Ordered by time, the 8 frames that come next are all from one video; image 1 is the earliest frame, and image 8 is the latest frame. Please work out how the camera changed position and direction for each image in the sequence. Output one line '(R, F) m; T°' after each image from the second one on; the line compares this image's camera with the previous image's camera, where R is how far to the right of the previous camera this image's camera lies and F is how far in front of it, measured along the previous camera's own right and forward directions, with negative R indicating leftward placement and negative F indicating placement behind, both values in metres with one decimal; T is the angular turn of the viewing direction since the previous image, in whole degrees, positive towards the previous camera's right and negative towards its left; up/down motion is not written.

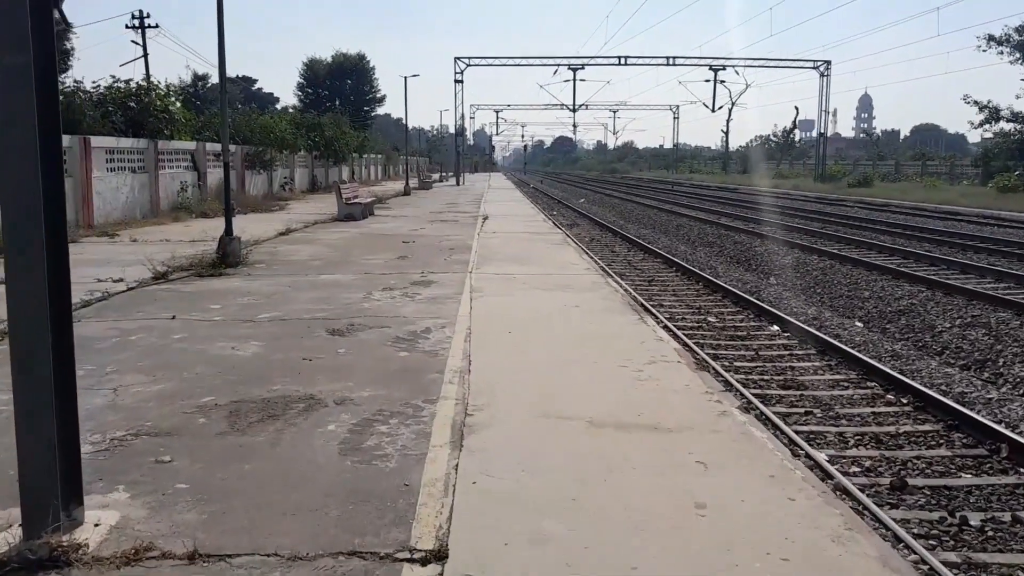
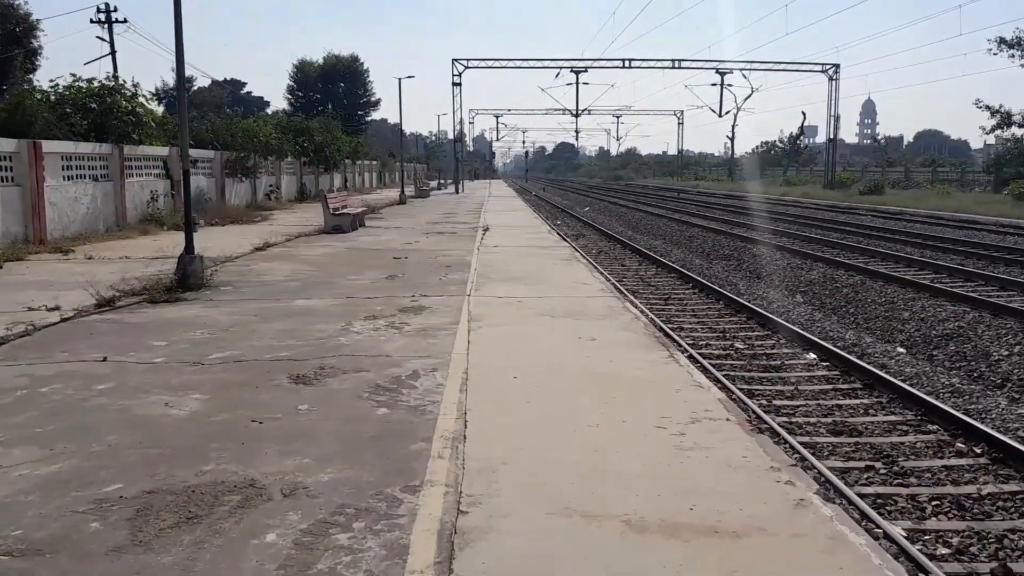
(0.0, +1.4) m; 0°
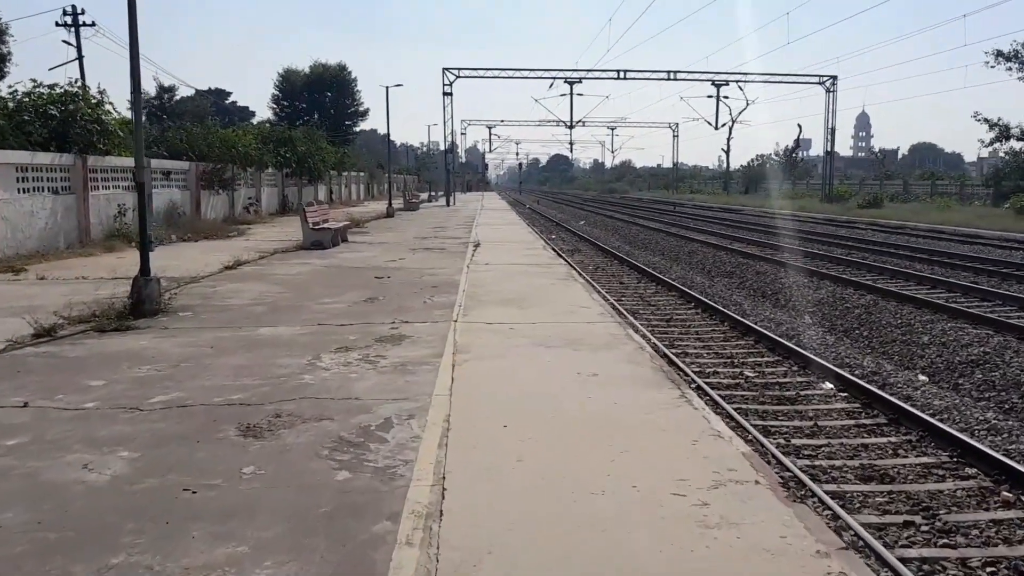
(0.0, +0.9) m; 0°
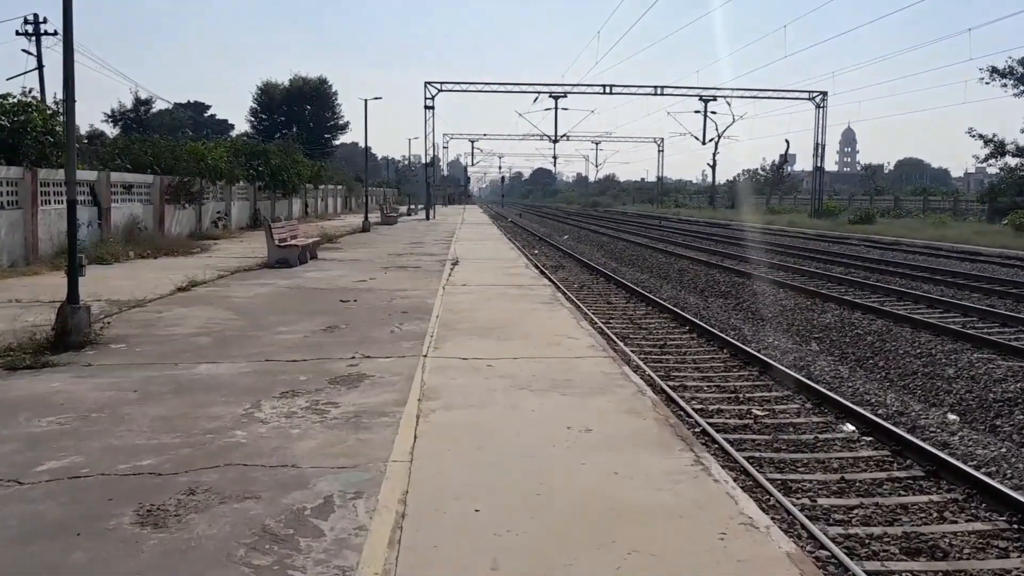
(0.0, +1.1) m; +1°
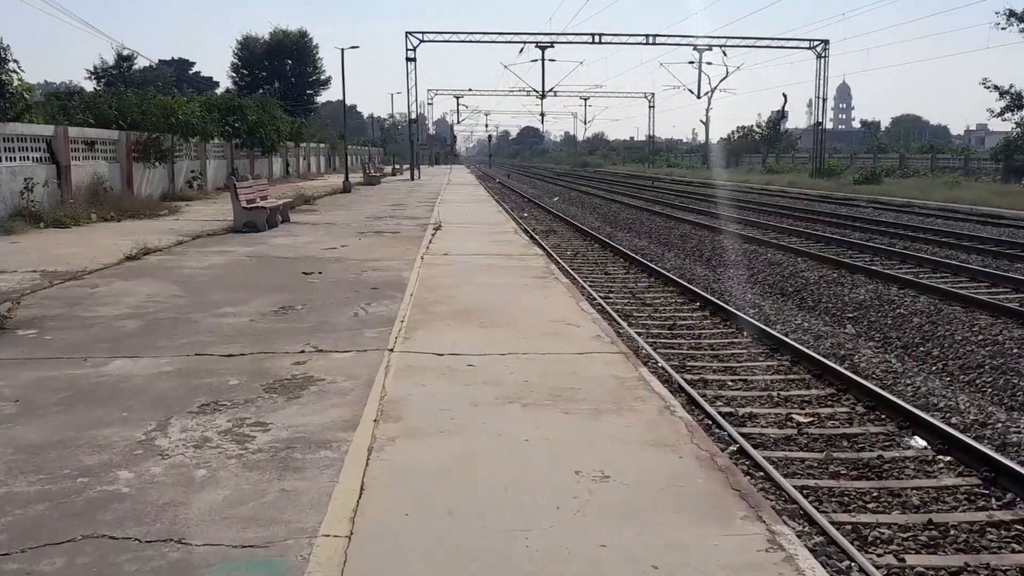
(0.0, +1.5) m; 0°
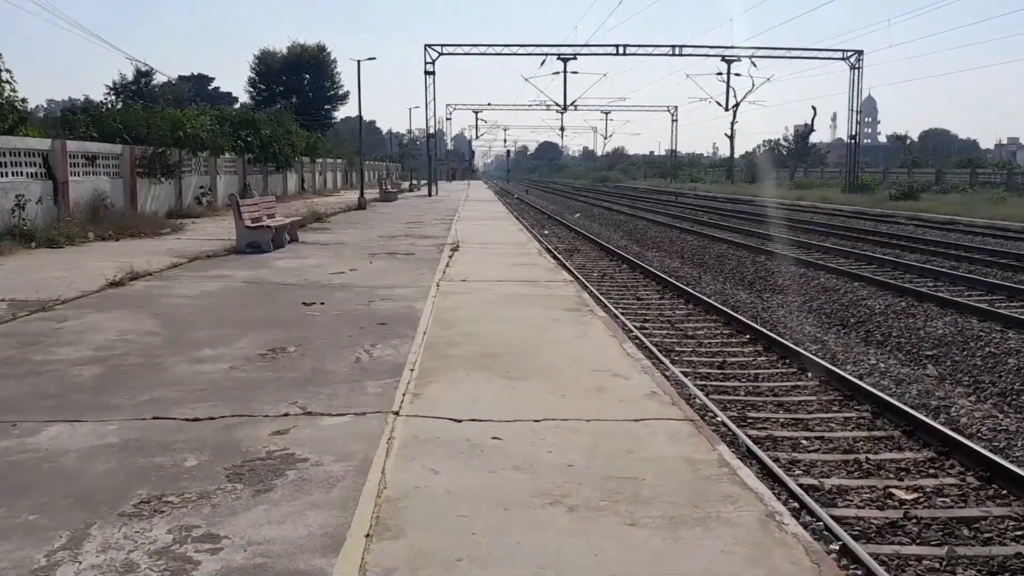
(-0.1, +1.3) m; -1°
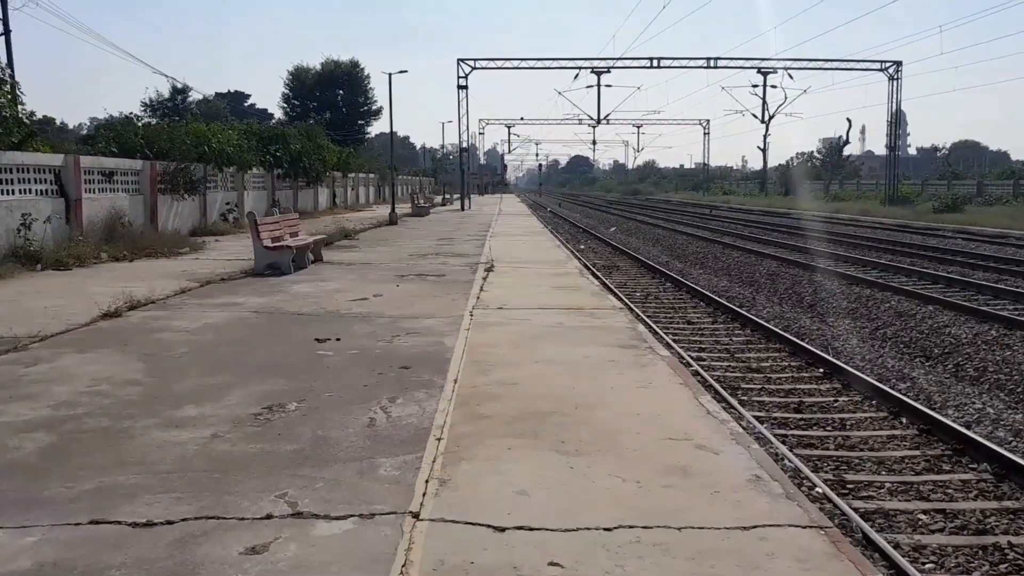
(-0.1, +1.3) m; -1°
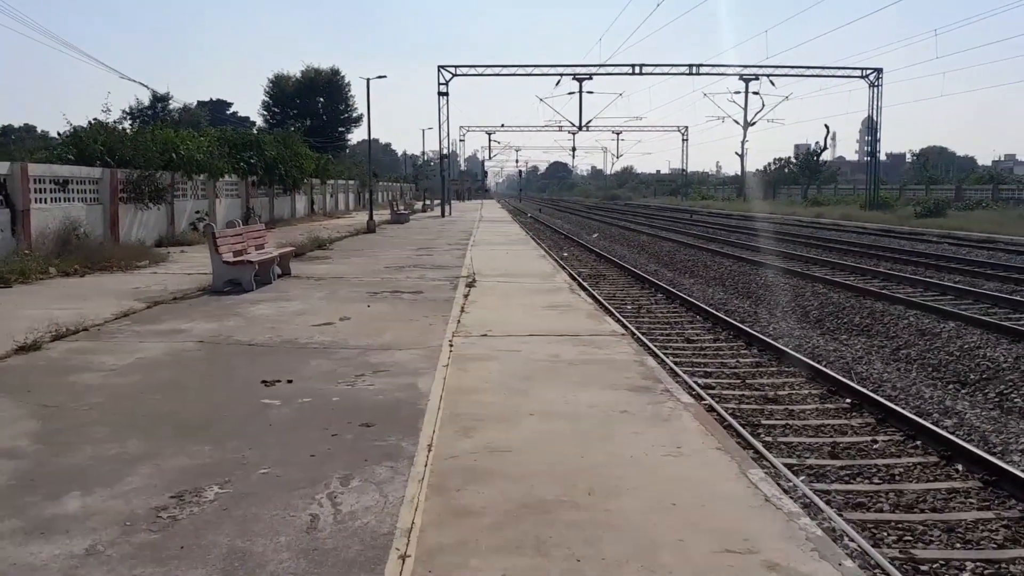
(0.0, +1.4) m; +1°
